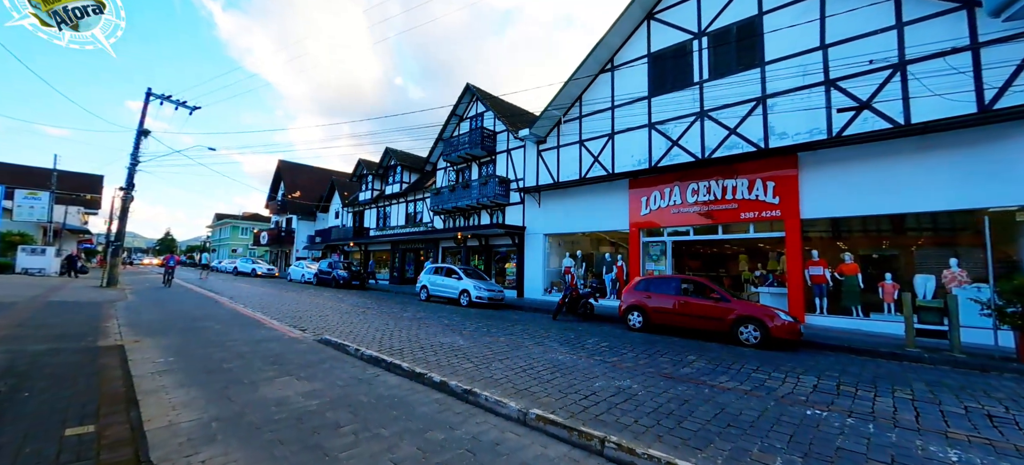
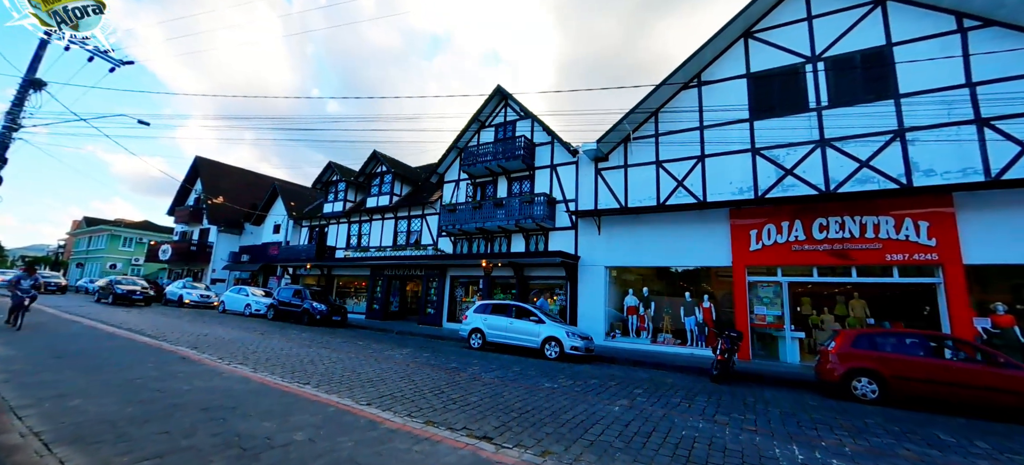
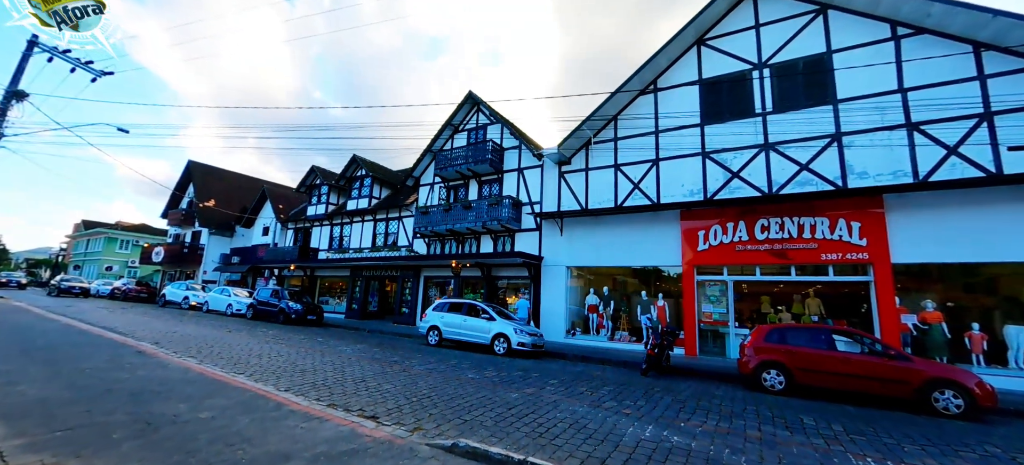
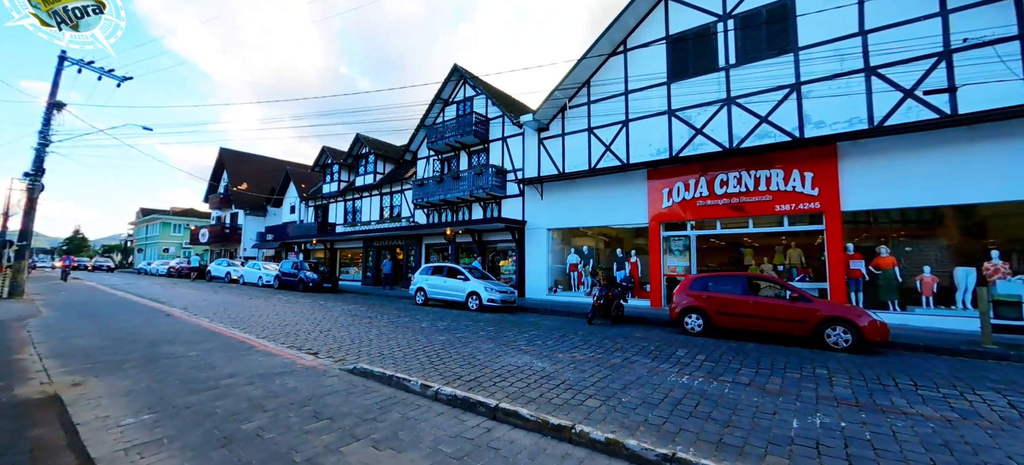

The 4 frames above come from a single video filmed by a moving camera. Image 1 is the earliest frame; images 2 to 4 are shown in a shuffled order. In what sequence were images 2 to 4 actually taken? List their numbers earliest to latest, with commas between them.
4, 3, 2
